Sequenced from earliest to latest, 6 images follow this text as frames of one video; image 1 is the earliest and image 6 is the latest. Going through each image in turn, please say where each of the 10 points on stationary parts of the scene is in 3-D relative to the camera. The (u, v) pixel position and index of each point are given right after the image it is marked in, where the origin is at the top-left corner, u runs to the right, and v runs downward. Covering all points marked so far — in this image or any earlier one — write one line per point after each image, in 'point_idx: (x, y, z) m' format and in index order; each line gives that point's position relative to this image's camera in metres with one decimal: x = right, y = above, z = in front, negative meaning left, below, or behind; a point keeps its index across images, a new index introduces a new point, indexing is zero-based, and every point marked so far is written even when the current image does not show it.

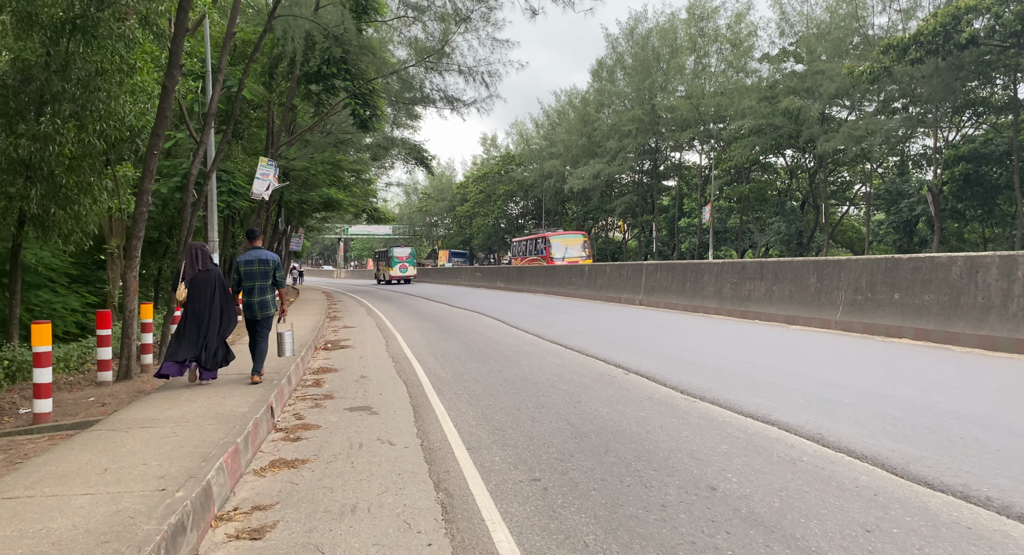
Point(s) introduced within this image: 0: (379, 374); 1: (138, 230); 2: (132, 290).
0: (-1.8, -1.3, +10.1) m
1: (-4.8, +0.6, +9.4) m
2: (-4.9, -0.2, +9.4) m
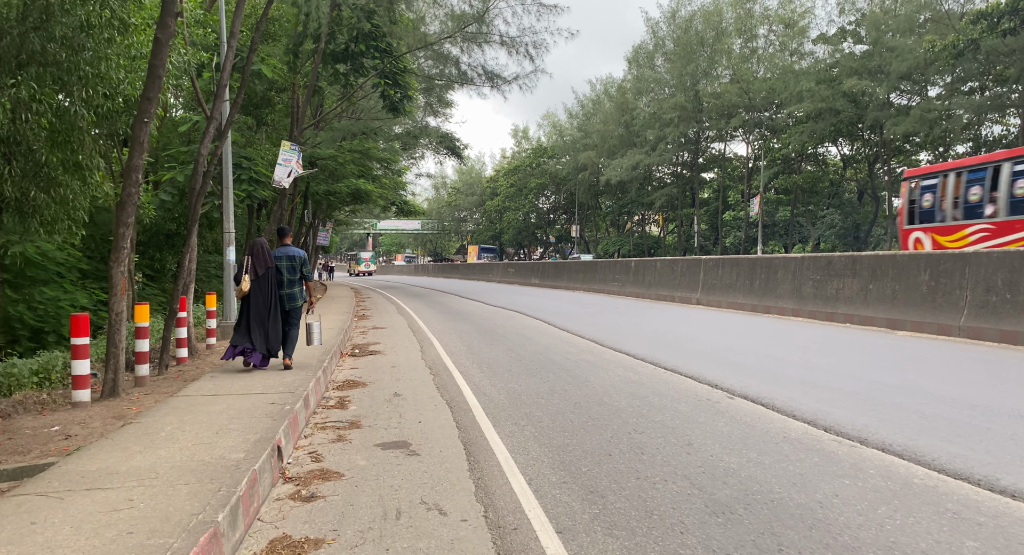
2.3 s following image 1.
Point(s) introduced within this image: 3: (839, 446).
0: (-1.1, -1.3, +8.3) m
1: (-4.1, +0.7, +7.7) m
2: (-4.2, -0.1, +7.8) m
3: (+2.2, -1.2, +5.0) m
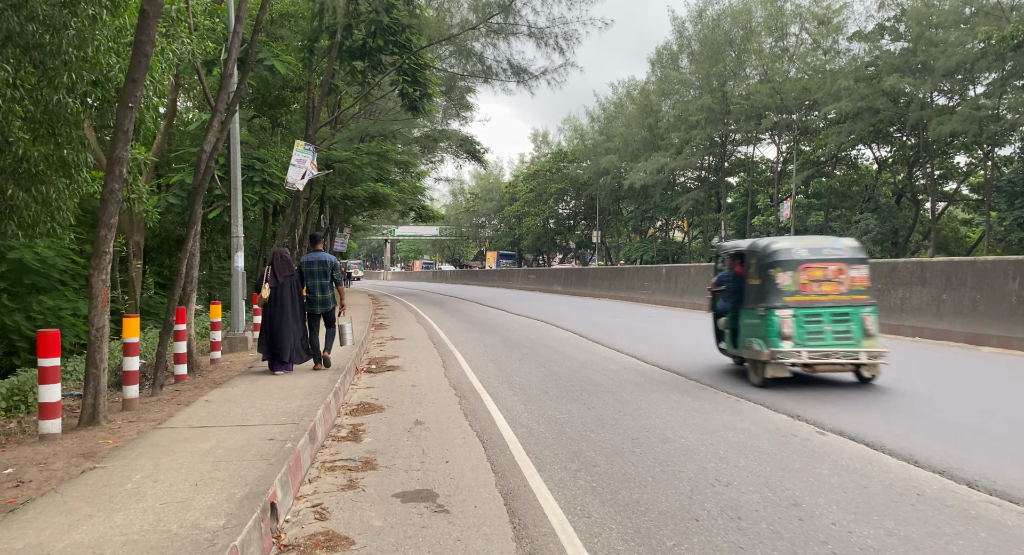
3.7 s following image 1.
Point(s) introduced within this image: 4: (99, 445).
0: (-0.7, -1.4, +7.2) m
1: (-3.7, +0.6, +6.7) m
2: (-3.8, -0.2, +6.7) m
3: (+2.6, -1.2, +3.8) m
4: (-3.3, -1.3, +5.8) m
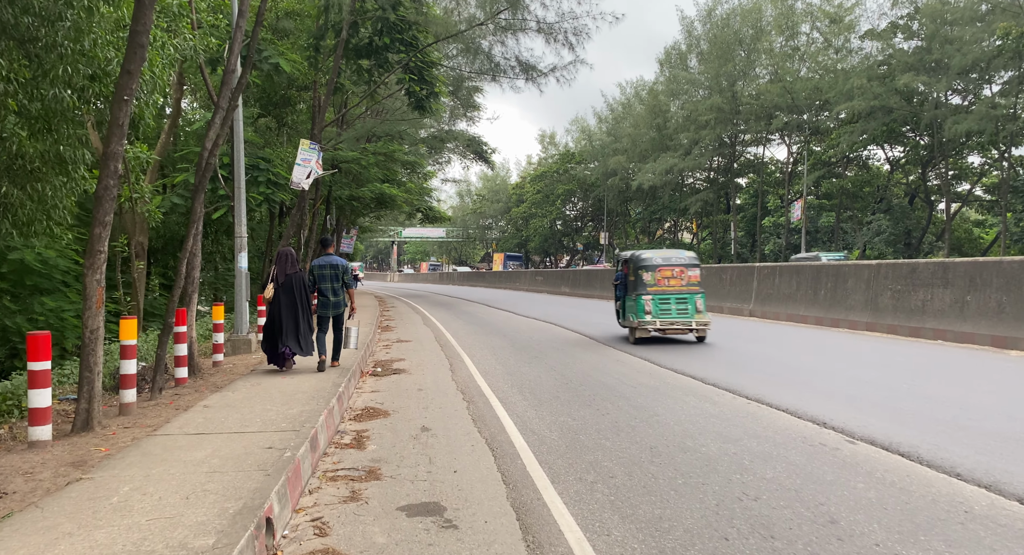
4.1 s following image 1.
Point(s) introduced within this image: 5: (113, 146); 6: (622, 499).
0: (-0.6, -1.4, +6.9) m
1: (-3.6, +0.6, +6.4) m
2: (-3.7, -0.2, +6.5) m
3: (+2.6, -1.2, +3.5) m
4: (-3.2, -1.3, +5.5) m
5: (-3.5, +1.1, +6.4) m
6: (+0.7, -1.4, +4.5) m
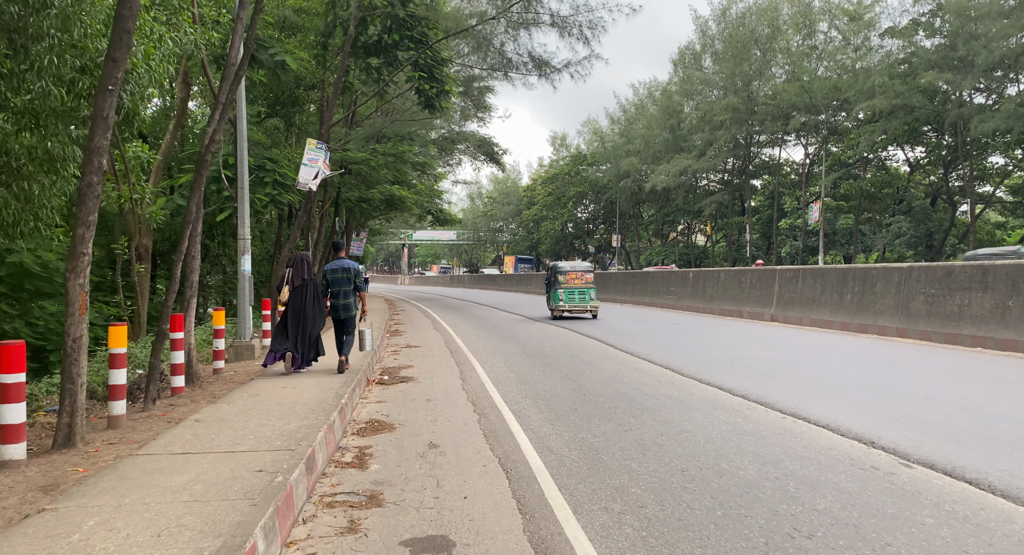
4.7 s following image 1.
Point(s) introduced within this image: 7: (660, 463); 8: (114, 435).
0: (-0.4, -1.4, +6.4) m
1: (-3.5, +0.5, +6.0) m
2: (-3.6, -0.2, +6.0) m
3: (+2.7, -1.2, +2.9) m
4: (-3.1, -1.4, +5.1) m
5: (-3.4, +1.1, +5.9) m
6: (+0.8, -1.4, +3.9) m
7: (+1.1, -1.3, +5.3) m
8: (-3.6, -1.4, +6.5) m
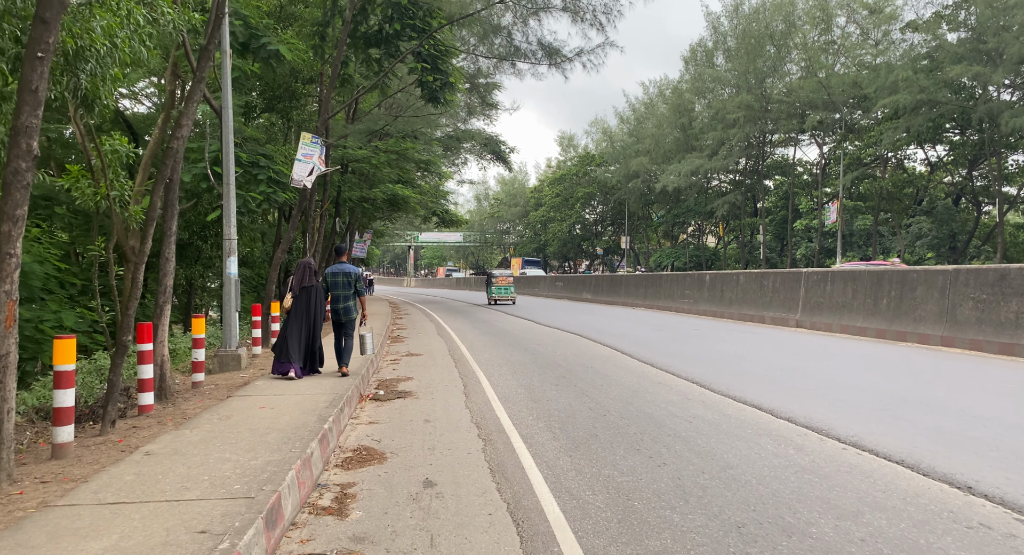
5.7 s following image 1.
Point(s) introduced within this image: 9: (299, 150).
0: (-0.4, -1.5, +5.4) m
1: (-3.4, +0.5, +5.0) m
2: (-3.5, -0.3, +5.0) m
3: (+2.7, -1.3, +1.9) m
4: (-3.0, -1.4, +4.1) m
5: (-3.3, +1.1, +4.9) m
6: (+0.8, -1.4, +2.9) m
7: (+1.1, -1.4, +4.2) m
8: (-3.5, -1.5, +5.5) m
9: (-4.2, +2.5, +14.4) m
